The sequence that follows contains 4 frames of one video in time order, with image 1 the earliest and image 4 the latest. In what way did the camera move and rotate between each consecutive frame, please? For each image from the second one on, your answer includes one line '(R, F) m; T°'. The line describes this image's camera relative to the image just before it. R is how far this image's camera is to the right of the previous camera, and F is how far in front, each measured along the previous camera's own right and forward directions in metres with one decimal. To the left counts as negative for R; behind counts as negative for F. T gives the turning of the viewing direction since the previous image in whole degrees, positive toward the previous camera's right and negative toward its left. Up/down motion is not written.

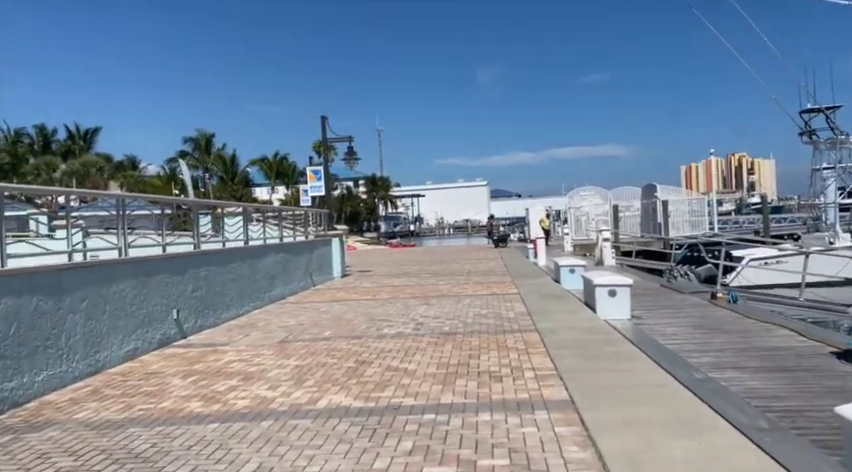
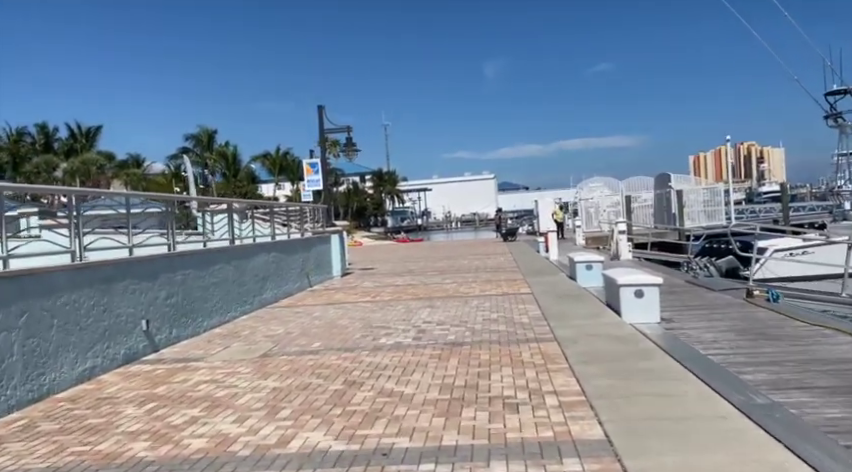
(+0.1, +1.1) m; -1°
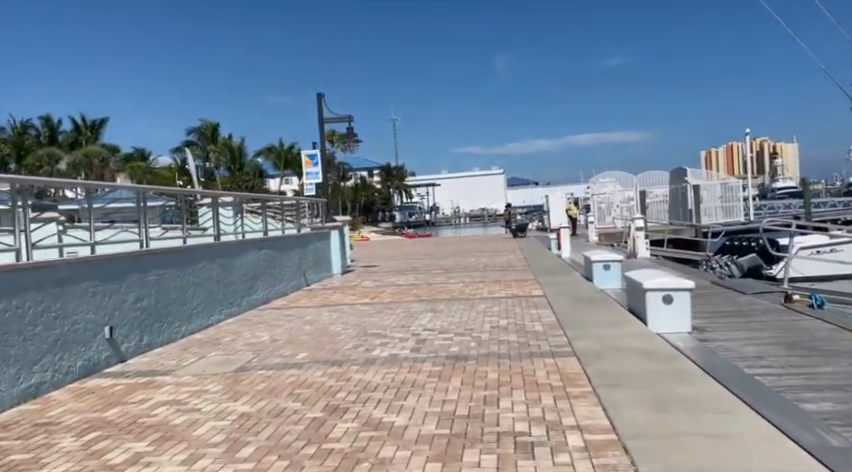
(+0.1, +1.0) m; -1°
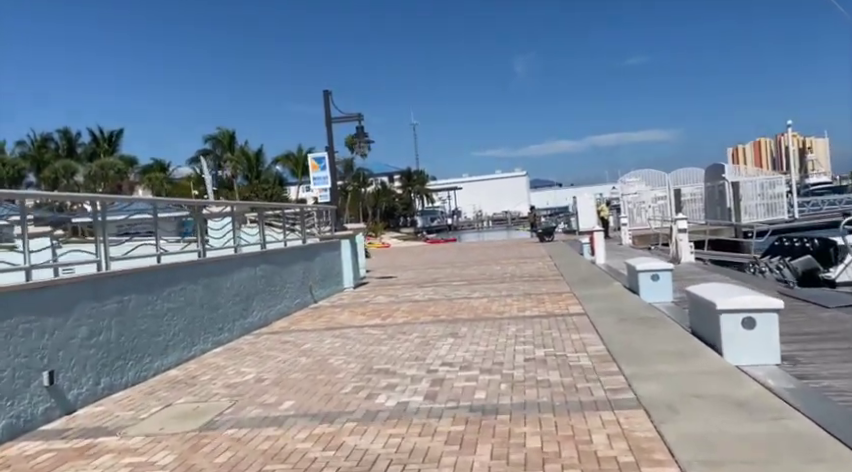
(+0.1, +1.5) m; -2°
